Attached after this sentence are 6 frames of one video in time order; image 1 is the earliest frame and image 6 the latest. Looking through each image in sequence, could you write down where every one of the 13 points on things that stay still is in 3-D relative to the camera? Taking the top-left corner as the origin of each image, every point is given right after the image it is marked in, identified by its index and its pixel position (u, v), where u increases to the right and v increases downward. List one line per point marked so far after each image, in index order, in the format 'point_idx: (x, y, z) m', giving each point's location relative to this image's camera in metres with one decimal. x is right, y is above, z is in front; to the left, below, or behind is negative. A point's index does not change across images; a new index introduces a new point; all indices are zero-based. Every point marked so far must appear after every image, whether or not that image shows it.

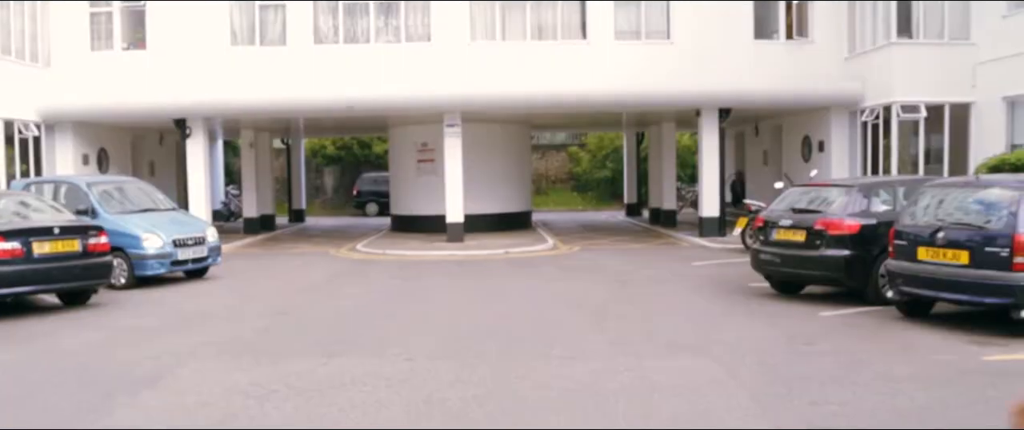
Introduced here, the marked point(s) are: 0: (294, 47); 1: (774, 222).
0: (-4.3, +3.3, +19.5) m
1: (+2.9, -0.1, +11.0) m
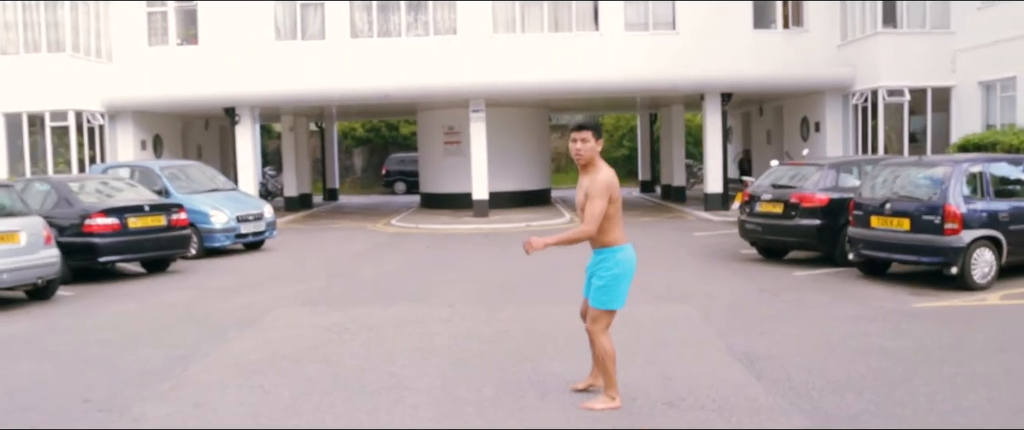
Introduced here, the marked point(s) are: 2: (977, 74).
0: (-3.9, +3.8, +21.4) m
1: (+3.2, +0.2, +12.7) m
2: (+8.7, +2.6, +18.5) m
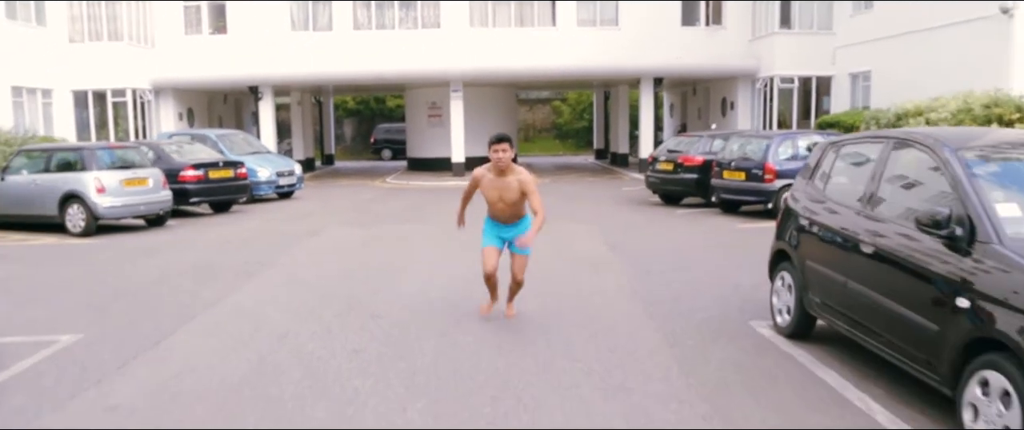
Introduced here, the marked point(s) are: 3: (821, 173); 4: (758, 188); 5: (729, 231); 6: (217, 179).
0: (-4.6, +4.8, +26.2) m
1: (+2.7, +1.0, +17.9) m
2: (+8.1, +3.6, +23.7) m
3: (+2.1, +0.3, +6.9) m
4: (+3.7, +0.4, +15.0) m
5: (+3.1, -0.2, +14.2) m
6: (-5.2, +0.6, +17.7) m
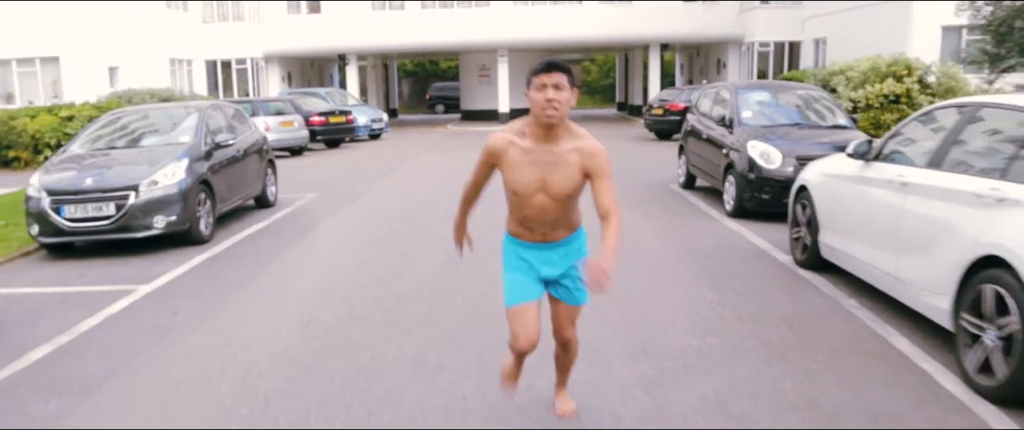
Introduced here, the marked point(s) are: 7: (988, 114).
0: (-3.5, +6.8, +32.7) m
1: (+3.5, +2.7, +24.3) m
2: (+9.1, +5.5, +29.8) m
3: (+2.5, +1.5, +13.4) m
4: (+4.5, +1.9, +21.5) m
5: (+3.8, +1.3, +20.7) m
6: (-4.4, +2.3, +24.4) m
7: (+2.5, +0.5, +5.1) m
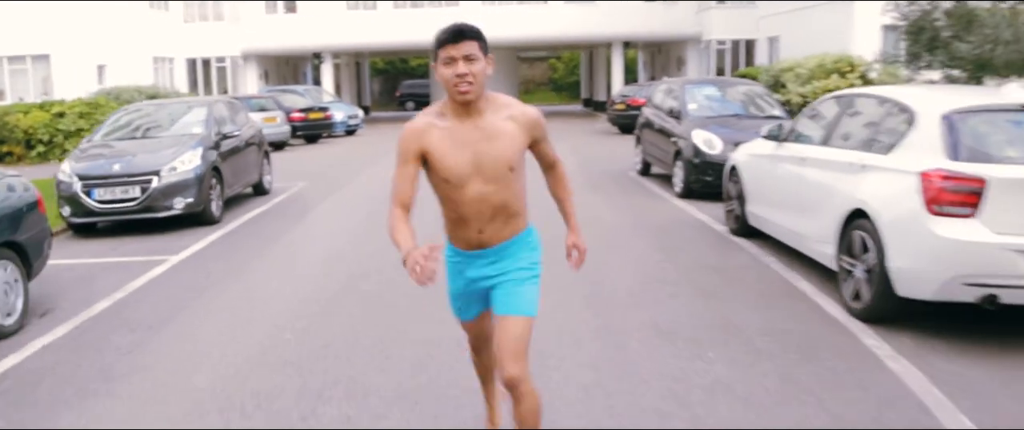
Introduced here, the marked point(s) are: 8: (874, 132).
0: (-4.5, +7.0, +34.0) m
1: (+2.7, +3.0, +25.8) m
2: (+8.2, +5.8, +31.4) m
3: (+2.1, +1.7, +14.9) m
4: (+3.8, +2.2, +23.0) m
5: (+3.2, +1.6, +22.2) m
6: (-5.1, +2.5, +25.7) m
7: (+2.4, +0.8, +6.6) m
8: (+2.3, +0.5, +6.3) m
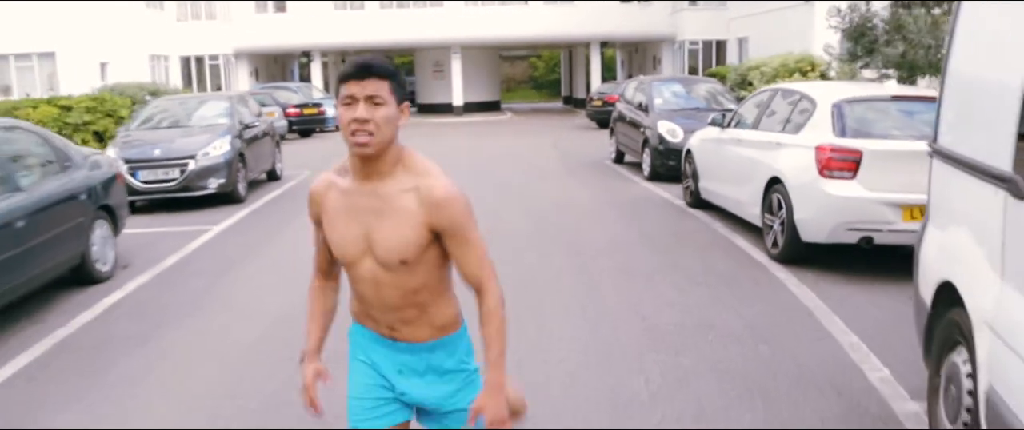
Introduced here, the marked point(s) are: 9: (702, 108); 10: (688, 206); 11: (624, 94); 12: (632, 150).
0: (-5.1, +7.4, +35.6) m
1: (+2.3, +3.2, +27.5) m
2: (+7.6, +6.1, +33.3) m
3: (+1.9, +2.0, +16.6) m
4: (+3.4, +2.5, +24.8) m
5: (+2.8, +1.8, +24.0) m
6: (-5.6, +2.8, +27.3) m
7: (+2.3, +1.0, +8.4) m
8: (+2.3, +0.8, +8.0) m
9: (+2.8, +1.6, +14.5) m
10: (+2.0, +0.1, +11.1) m
11: (+1.9, +2.1, +16.7) m
12: (+1.8, +1.0, +15.2) m
